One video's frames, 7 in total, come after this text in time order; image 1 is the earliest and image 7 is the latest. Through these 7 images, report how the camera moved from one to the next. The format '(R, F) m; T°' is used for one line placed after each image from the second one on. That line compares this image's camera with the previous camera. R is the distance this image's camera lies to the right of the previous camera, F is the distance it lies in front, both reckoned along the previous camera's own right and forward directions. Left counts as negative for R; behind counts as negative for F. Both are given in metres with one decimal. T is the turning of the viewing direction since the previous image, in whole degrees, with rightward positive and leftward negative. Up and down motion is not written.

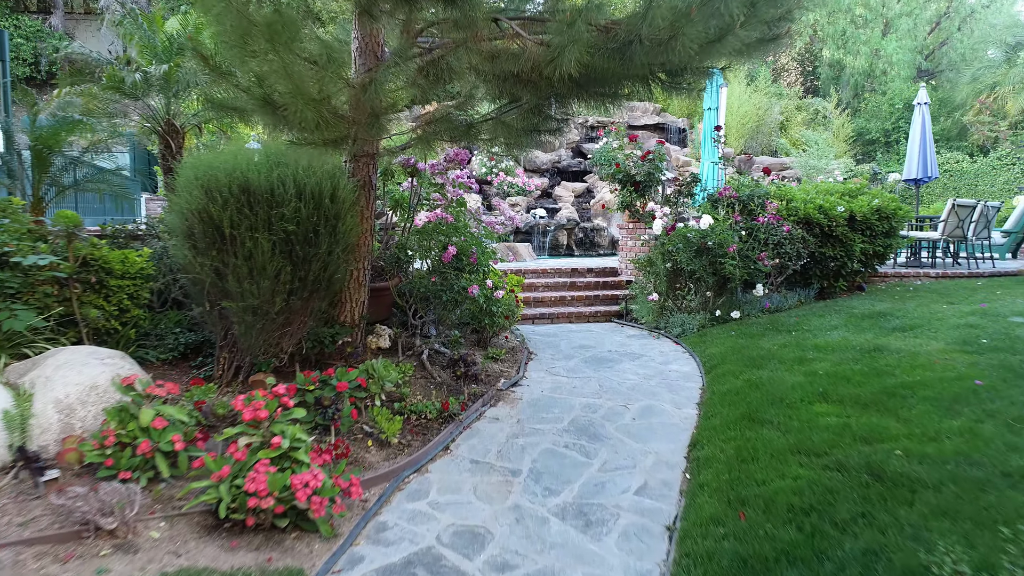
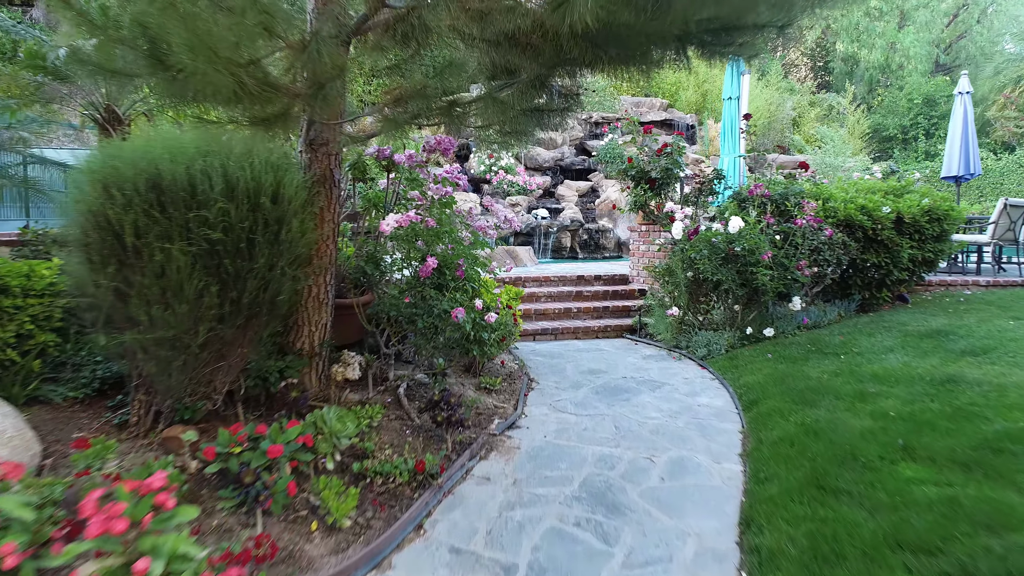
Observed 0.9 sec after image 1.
(0.0, +0.8) m; 0°
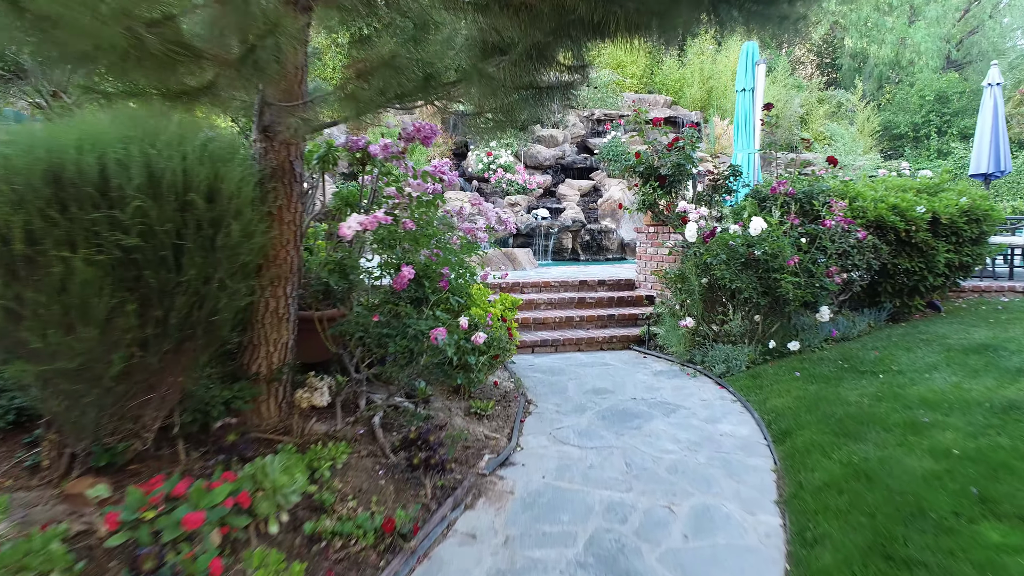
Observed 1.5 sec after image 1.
(0.0, +0.5) m; 0°
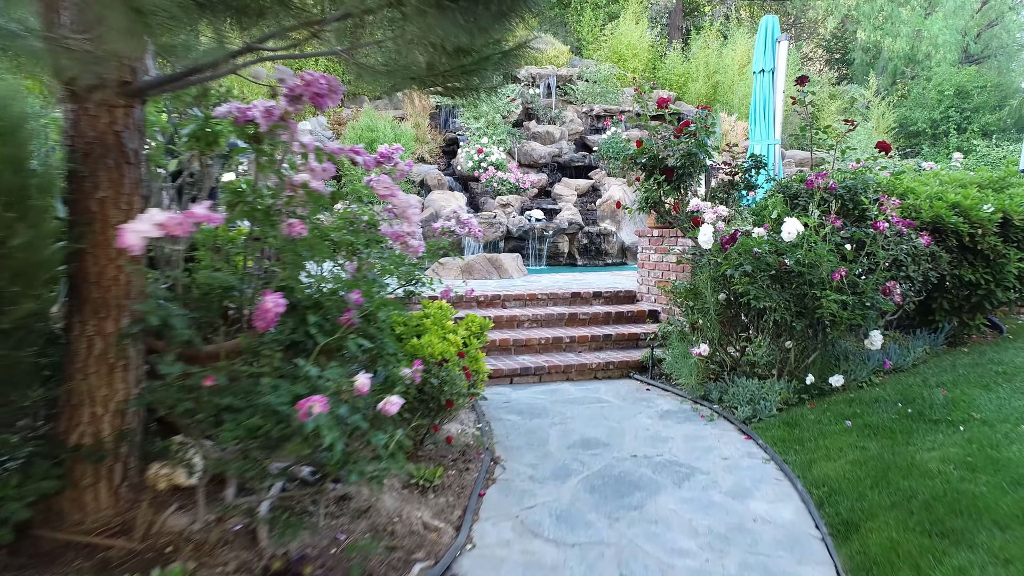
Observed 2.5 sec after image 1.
(+0.2, +1.0) m; 0°
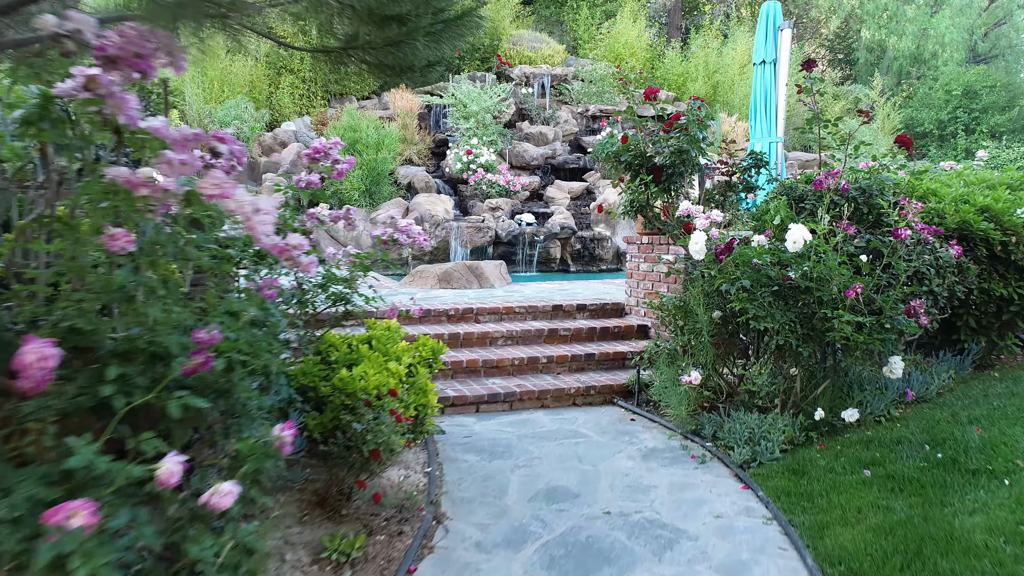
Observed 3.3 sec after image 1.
(+0.2, +0.5) m; 0°
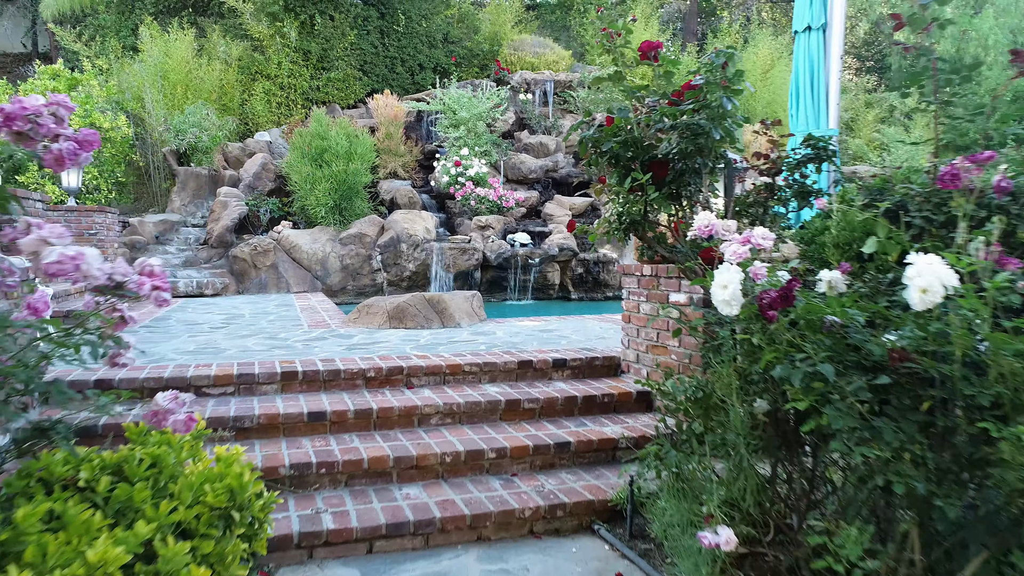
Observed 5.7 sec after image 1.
(+0.3, +1.5) m; -1°
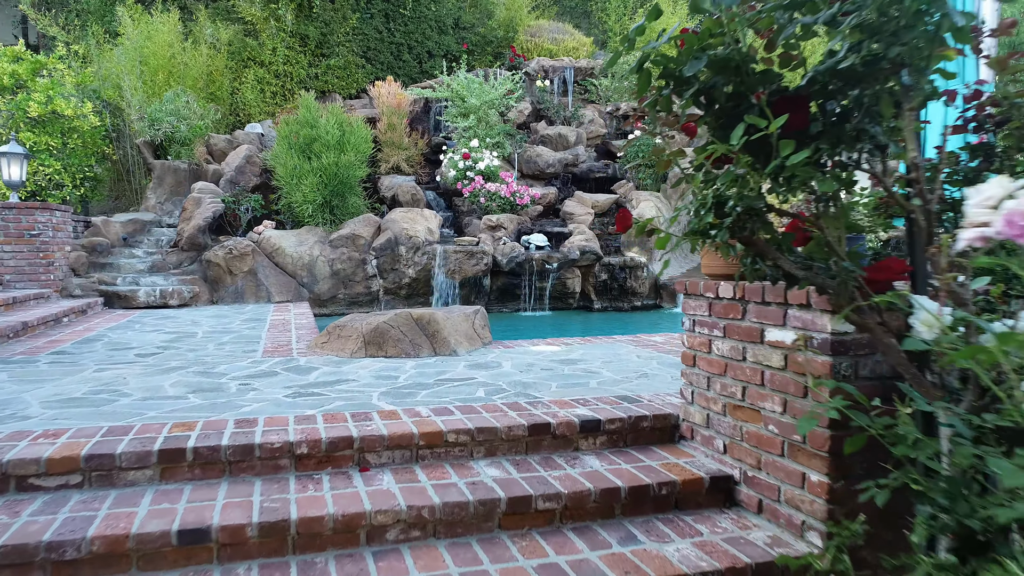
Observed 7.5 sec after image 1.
(0.0, +1.3) m; -1°
